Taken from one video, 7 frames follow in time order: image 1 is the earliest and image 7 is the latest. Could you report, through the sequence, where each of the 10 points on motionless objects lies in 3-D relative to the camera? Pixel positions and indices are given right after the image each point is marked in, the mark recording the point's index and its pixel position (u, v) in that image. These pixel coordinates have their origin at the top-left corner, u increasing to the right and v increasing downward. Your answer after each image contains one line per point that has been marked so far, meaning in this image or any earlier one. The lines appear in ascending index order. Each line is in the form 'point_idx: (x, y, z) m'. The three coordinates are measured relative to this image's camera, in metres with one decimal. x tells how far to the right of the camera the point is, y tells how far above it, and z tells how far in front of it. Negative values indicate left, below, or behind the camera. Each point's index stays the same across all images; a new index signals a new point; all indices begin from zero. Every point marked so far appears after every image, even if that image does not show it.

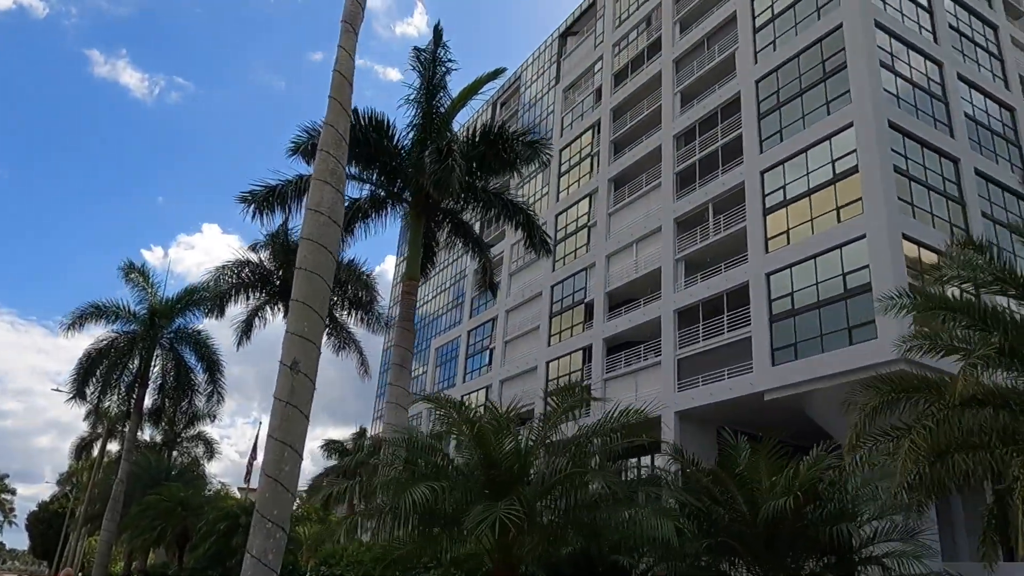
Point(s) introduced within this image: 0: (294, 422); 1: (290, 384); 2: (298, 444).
0: (-2.8, -1.7, +9.9) m
1: (-2.9, -1.3, +10.0) m
2: (-2.8, -2.0, +9.9) m
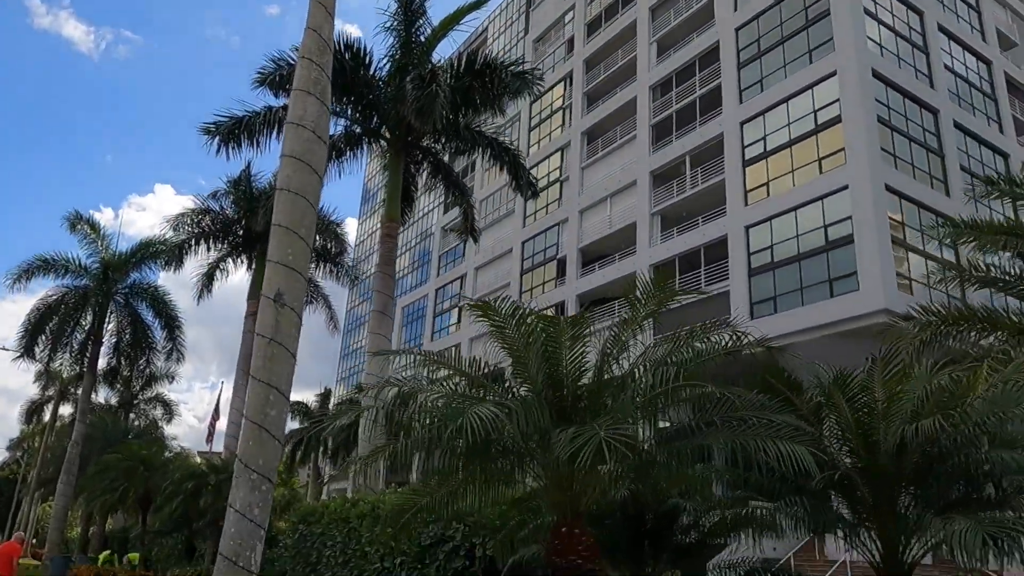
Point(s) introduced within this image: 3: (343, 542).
0: (-2.7, -0.8, +8.7) m
1: (-2.7, -0.3, +8.8) m
2: (-2.6, -1.1, +8.7) m
3: (-2.9, -4.4, +13.2) m
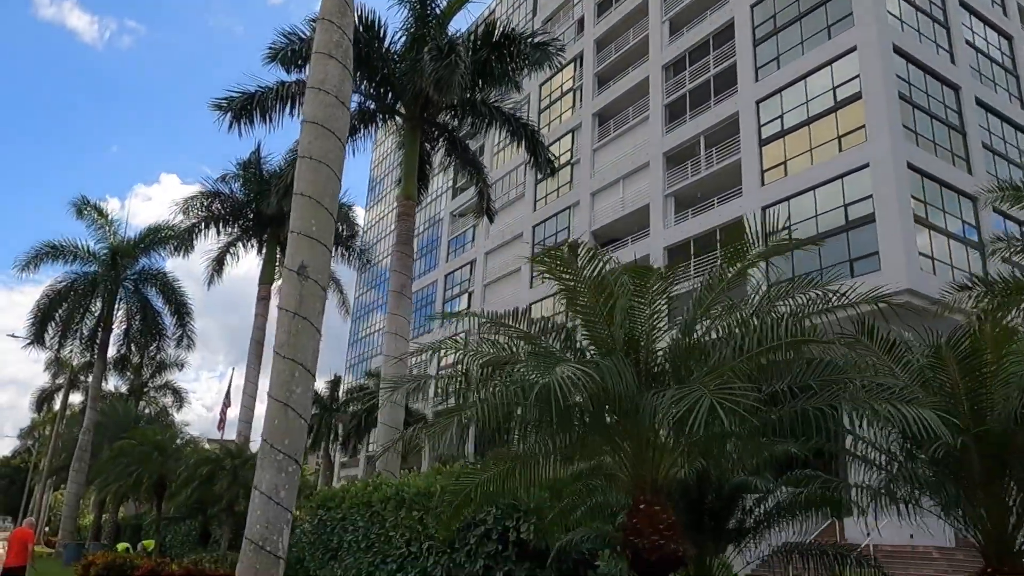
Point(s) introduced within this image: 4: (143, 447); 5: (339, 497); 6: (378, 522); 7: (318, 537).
0: (-2.2, -0.5, +8.2) m
1: (-2.3, 0.0, +8.4) m
2: (-2.2, -0.8, +8.2) m
3: (-2.5, -4.0, +12.8) m
4: (-9.6, -4.1, +19.9) m
5: (-3.4, -4.1, +15.0) m
6: (-2.2, -3.8, +12.4) m
7: (-3.9, -4.9, +15.1) m
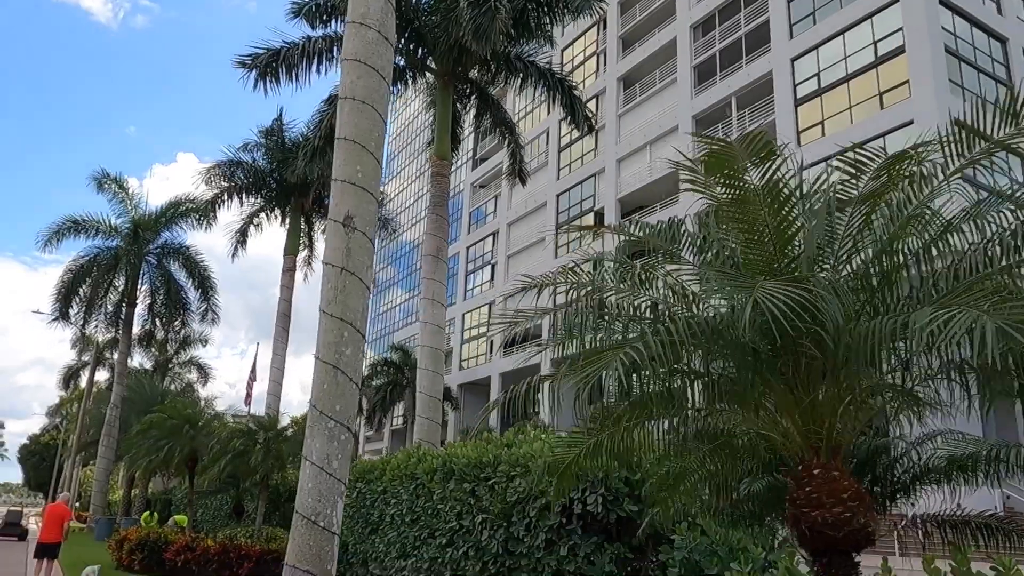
0: (-1.6, 0.0, +7.5) m
1: (-1.7, +0.4, +7.6) m
2: (-1.5, -0.3, +7.5) m
3: (-1.7, -3.4, +12.2) m
4: (-8.6, -3.4, +19.5) m
5: (-2.5, -3.4, +14.4) m
6: (-1.4, -3.2, +11.8) m
7: (-3.0, -4.2, +14.6) m
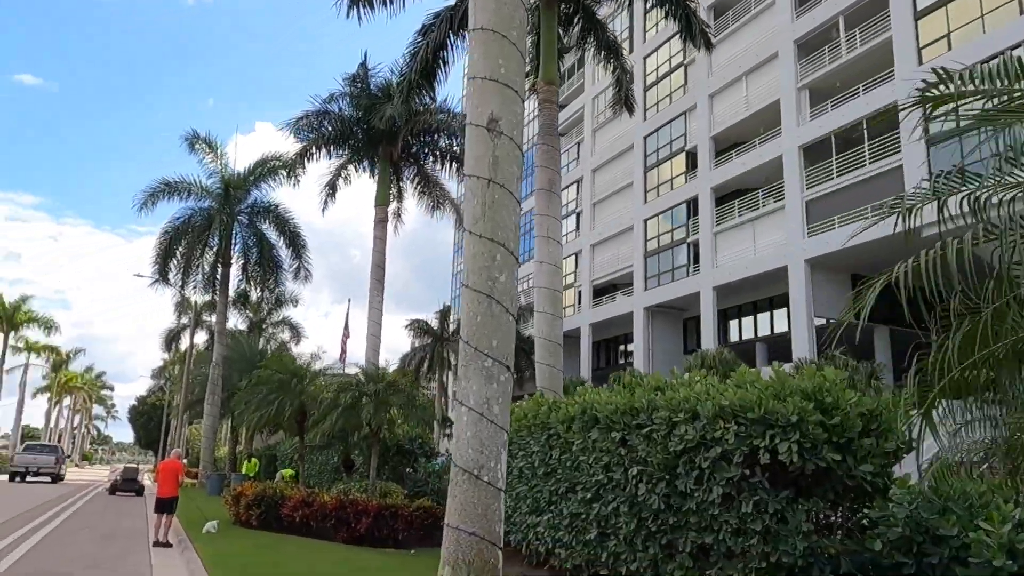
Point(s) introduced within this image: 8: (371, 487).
0: (-0.1, +0.7, +6.3) m
1: (-0.2, +1.1, +6.4) m
2: (0.0, +0.4, +6.3) m
3: (+0.4, -2.4, +11.2) m
4: (-5.8, -2.2, +19.1) m
5: (-0.2, -2.3, +13.5) m
6: (+0.7, -2.2, +10.7) m
7: (-0.6, -3.2, +13.7) m
8: (-3.1, -4.3, +16.4) m
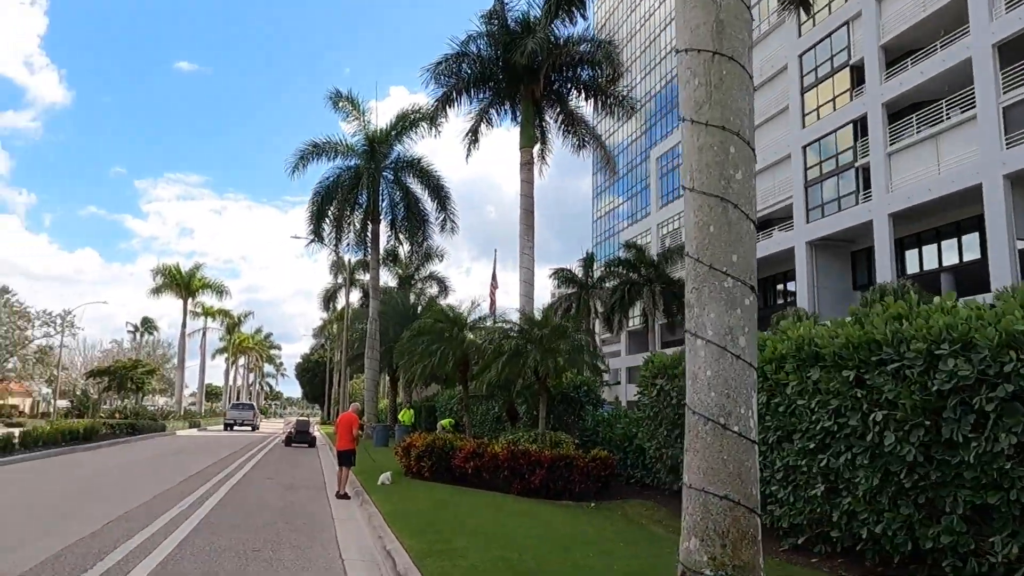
0: (+1.4, +1.3, +4.9) m
1: (+1.3, +1.8, +5.0) m
2: (+1.5, +1.0, +5.0) m
3: (+3.0, -1.4, +9.8) m
4: (-1.8, -0.9, +18.7) m
5: (+2.7, -1.2, +12.2) m
6: (+3.1, -1.2, +9.3) m
7: (+2.4, -2.0, +12.5) m
8: (+0.6, -3.1, +15.7) m
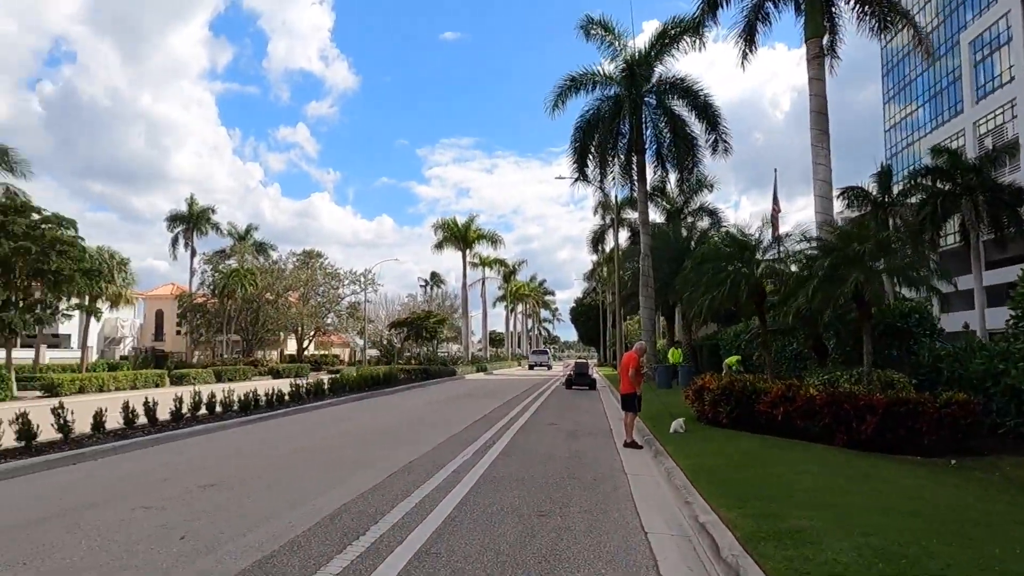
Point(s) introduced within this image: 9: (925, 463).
0: (+2.8, +2.0, +2.2) m
1: (+2.7, +2.5, +2.2) m
2: (+2.9, +1.7, +2.2) m
3: (+6.1, -0.2, +6.4) m
4: (+4.6, +0.8, +16.3) m
5: (+6.6, +0.2, +8.7) m
6: (+6.0, -0.1, +5.8) m
7: (+6.5, -0.6, +9.1) m
8: (+6.0, -1.5, +12.8) m
9: (+5.6, -2.4, +10.3) m
